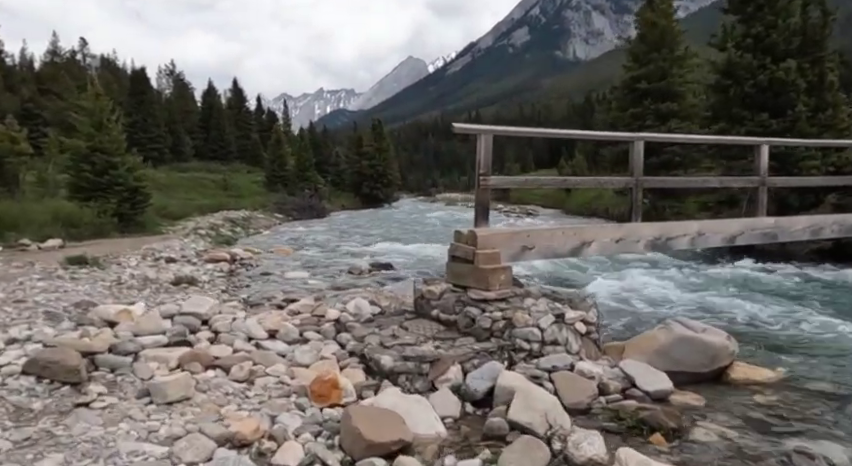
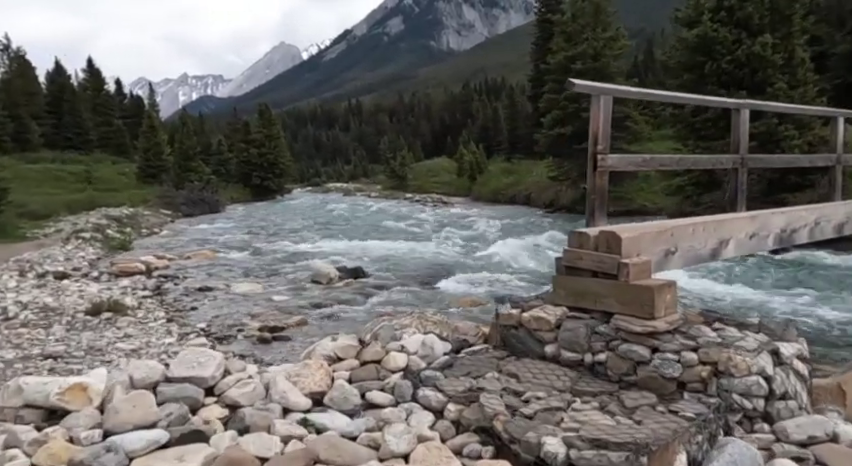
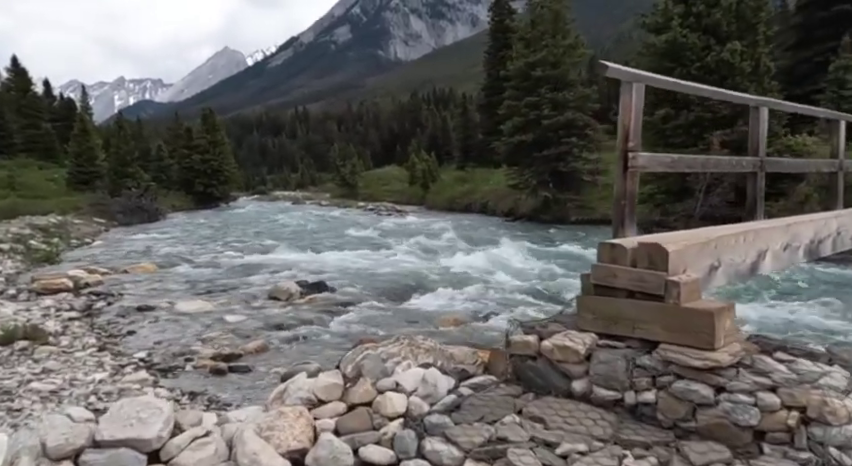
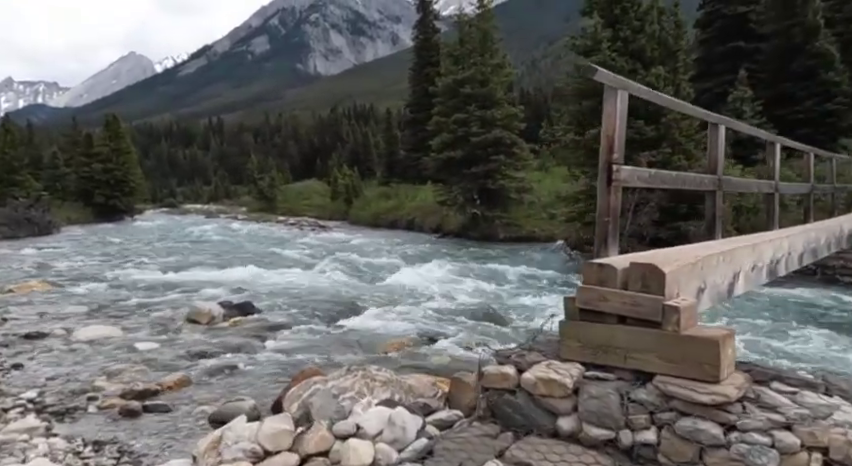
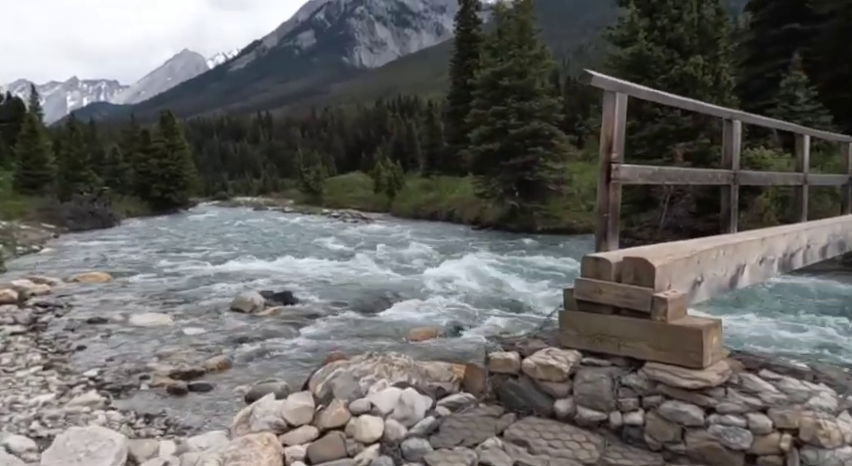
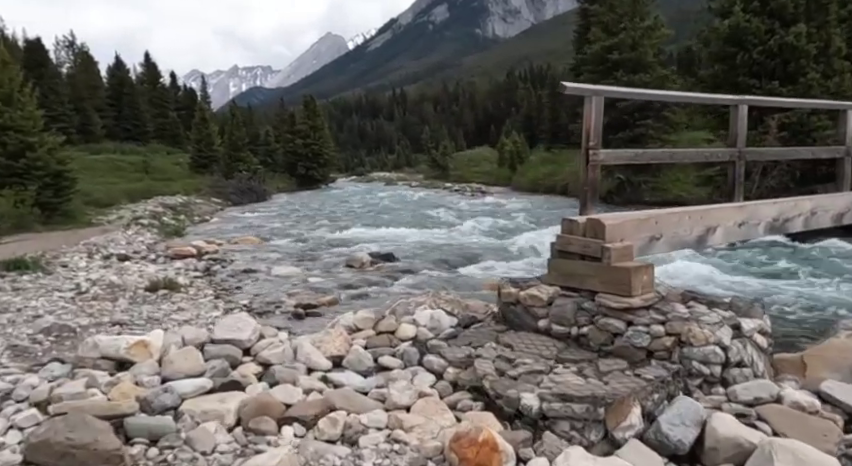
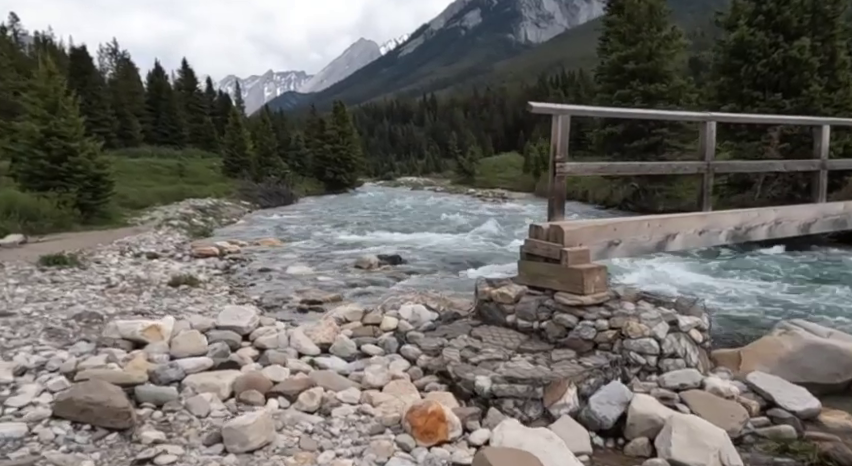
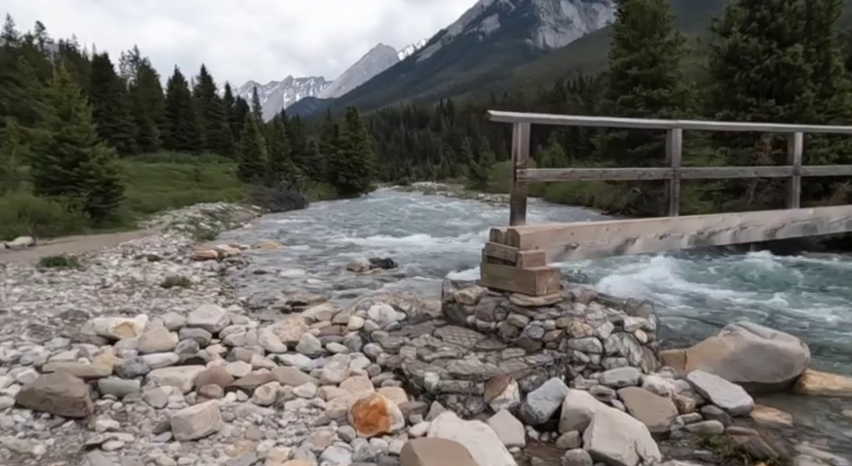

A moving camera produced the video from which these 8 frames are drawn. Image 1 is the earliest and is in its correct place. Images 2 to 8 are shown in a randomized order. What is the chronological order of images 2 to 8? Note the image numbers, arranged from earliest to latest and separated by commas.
8, 7, 6, 2, 3, 5, 4
